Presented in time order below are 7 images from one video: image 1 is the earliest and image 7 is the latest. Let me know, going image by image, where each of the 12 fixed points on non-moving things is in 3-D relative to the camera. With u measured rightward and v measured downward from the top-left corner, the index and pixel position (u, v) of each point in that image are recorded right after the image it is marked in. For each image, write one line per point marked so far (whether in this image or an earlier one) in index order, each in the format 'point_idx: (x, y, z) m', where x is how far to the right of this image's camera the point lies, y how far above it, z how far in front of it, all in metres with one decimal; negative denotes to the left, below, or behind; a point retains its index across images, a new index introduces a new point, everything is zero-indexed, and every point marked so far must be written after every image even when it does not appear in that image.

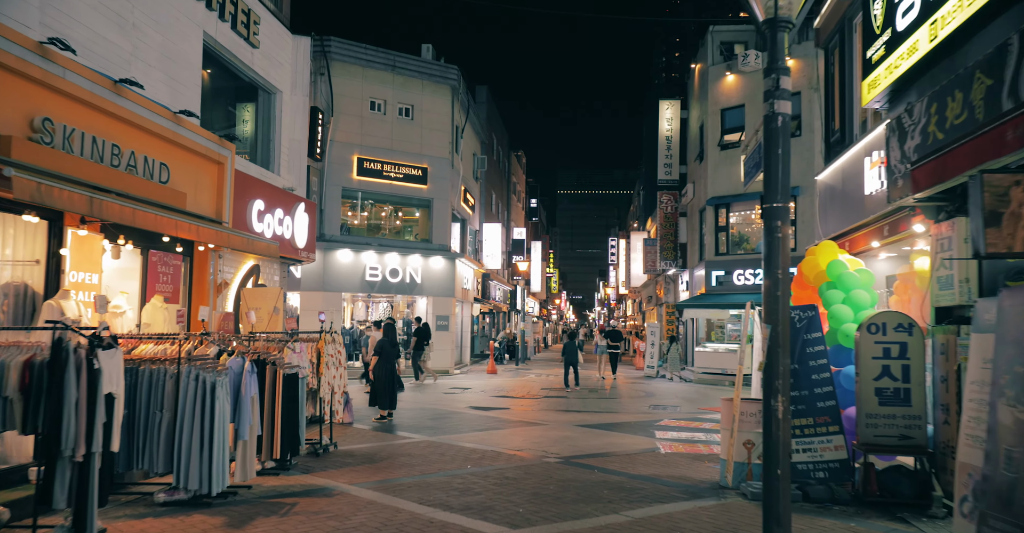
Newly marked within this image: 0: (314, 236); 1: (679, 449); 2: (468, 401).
0: (-4.1, +0.6, +15.7) m
1: (+2.8, -3.0, +12.7) m
2: (-1.1, -3.5, +19.9) m
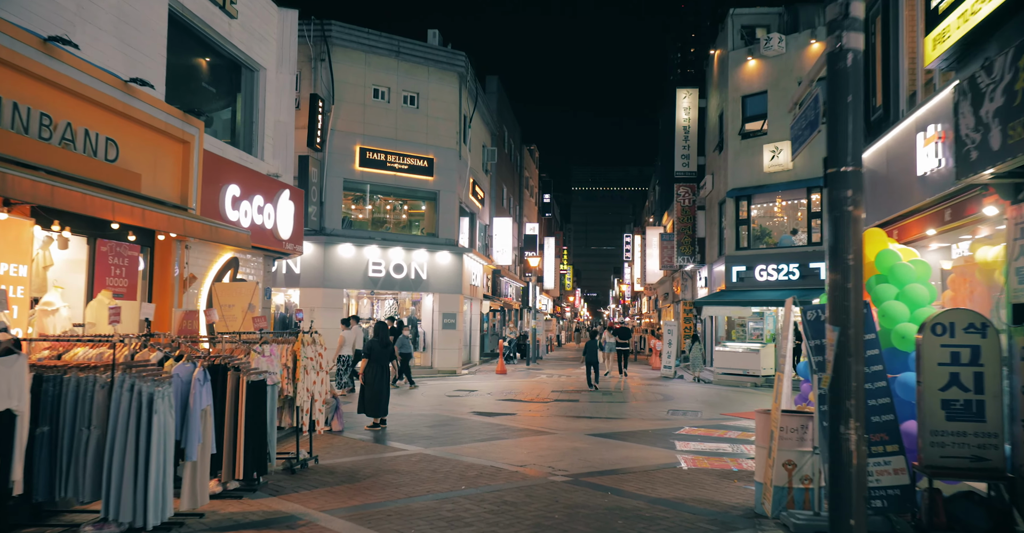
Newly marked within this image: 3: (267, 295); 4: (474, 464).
0: (-4.0, +0.8, +14.4) m
1: (+2.8, -2.9, +11.2) m
2: (-0.9, -3.4, +18.6) m
3: (-4.6, -0.6, +14.3) m
4: (-0.5, -2.8, +10.7) m
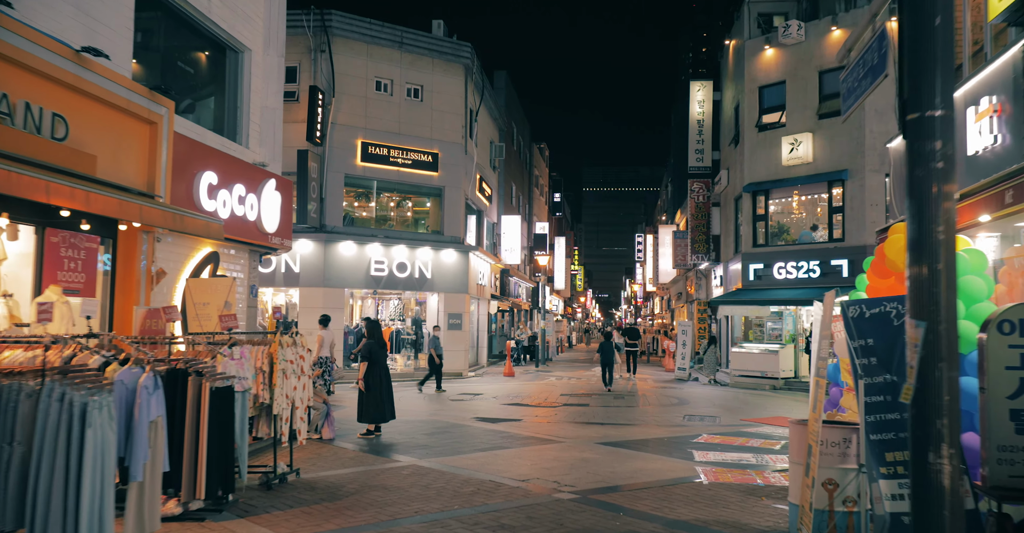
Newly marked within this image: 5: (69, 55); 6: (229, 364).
0: (-3.9, +0.8, +13.4) m
1: (+2.8, -2.8, +10.2) m
2: (-0.8, -3.3, +17.5) m
3: (-4.5, -0.5, +13.3) m
4: (-0.5, -2.7, +9.7) m
5: (-4.6, +2.2, +8.0) m
6: (-3.0, -1.0, +8.1) m
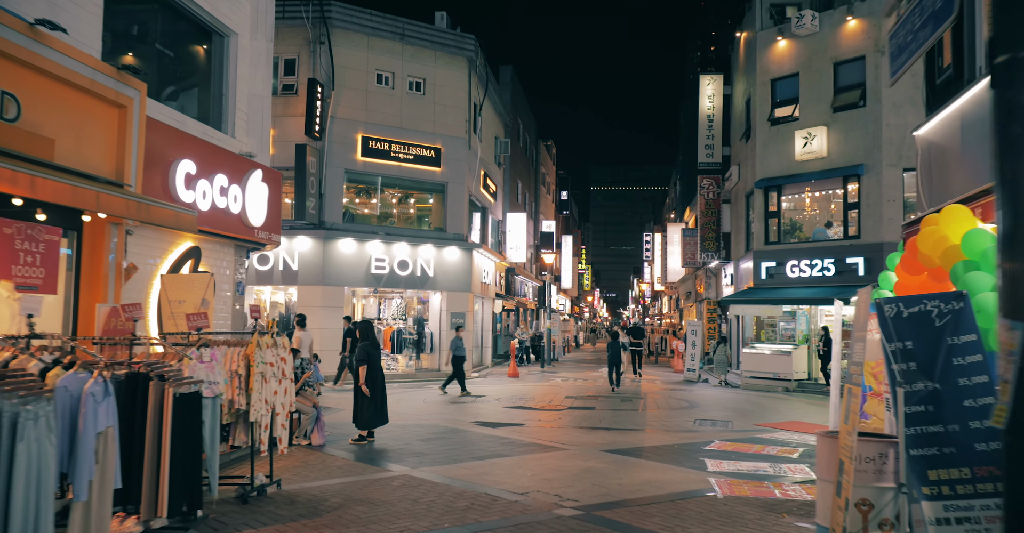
0: (-3.9, +0.9, +12.7) m
1: (+2.8, -2.8, +9.4) m
2: (-0.7, -3.2, +16.8) m
3: (-4.5, -0.5, +12.6) m
4: (-0.5, -2.6, +8.9) m
5: (-4.7, +2.3, +7.3) m
6: (-3.0, -1.0, +7.4) m
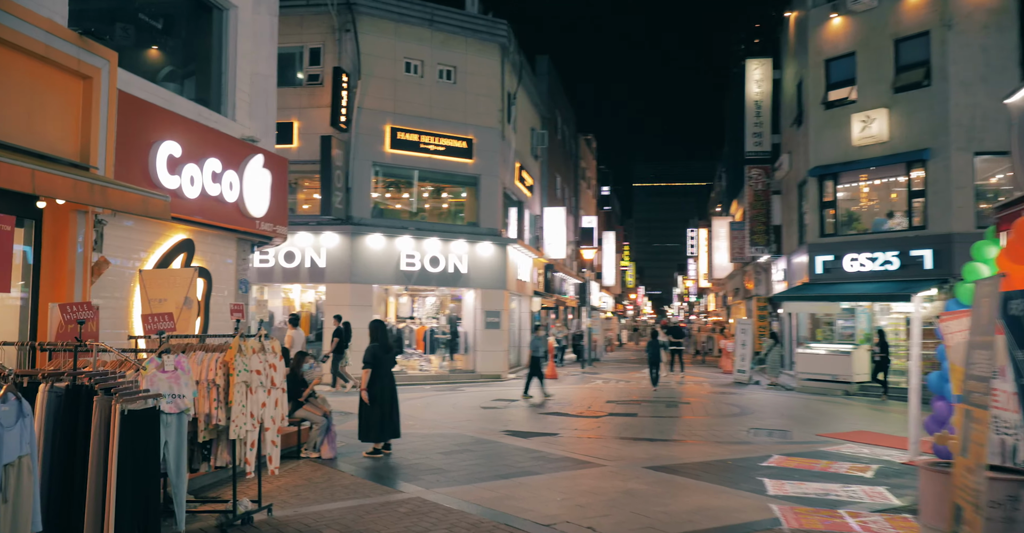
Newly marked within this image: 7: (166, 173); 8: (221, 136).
0: (-3.5, +1.0, +11.6) m
1: (+3.1, -2.6, +7.9) m
2: (0.0, -3.1, +15.5) m
3: (-4.0, -0.4, +11.5) m
4: (-0.3, -2.5, +7.6) m
5: (-4.5, +2.3, +6.2) m
6: (-2.9, -0.9, +6.2) m
7: (-4.0, +1.1, +8.9) m
8: (-3.8, +1.7, +10.1) m
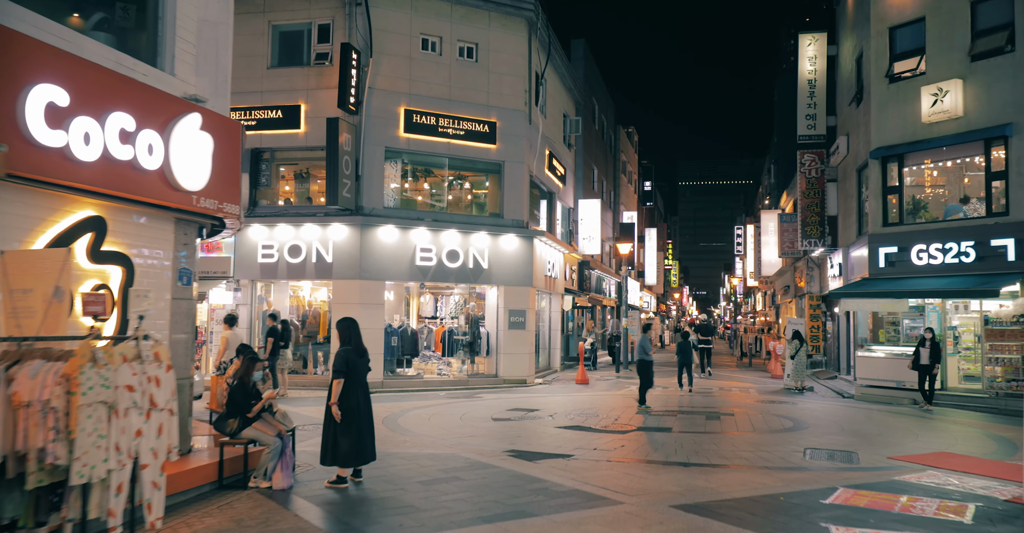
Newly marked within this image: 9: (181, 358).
0: (-3.5, +1.1, +9.6) m
1: (+2.9, -2.5, +5.5) m
2: (+0.2, -3.0, +13.3) m
3: (-4.1, -0.2, +9.5) m
4: (-0.5, -2.4, +5.5) m
5: (-4.9, +2.5, +4.3) m
6: (-3.2, -0.7, +4.2) m
7: (-4.2, +1.3, +6.9) m
8: (-3.9, +1.9, +8.1) m
9: (-4.1, -1.1, +9.3) m
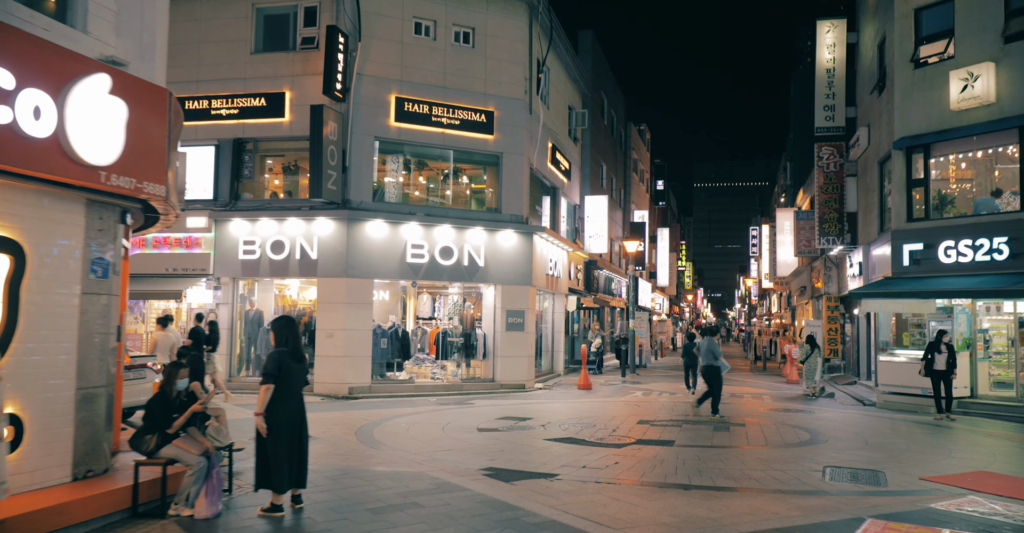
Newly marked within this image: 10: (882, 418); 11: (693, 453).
0: (-3.8, +1.3, +8.2) m
1: (+2.4, -2.3, +4.1) m
2: (-0.1, -2.9, +11.9) m
3: (-4.4, -0.1, +8.2) m
4: (-1.0, -2.3, +4.1) m
5: (-5.3, +2.6, +3.0) m
6: (-3.6, -0.6, +2.9) m
7: (-4.6, +1.4, +5.6) m
8: (-4.3, +2.0, +6.8) m
9: (-4.4, -1.0, +8.0) m
10: (+8.7, -3.6, +17.9) m
11: (+2.8, -2.9, +11.7) m
